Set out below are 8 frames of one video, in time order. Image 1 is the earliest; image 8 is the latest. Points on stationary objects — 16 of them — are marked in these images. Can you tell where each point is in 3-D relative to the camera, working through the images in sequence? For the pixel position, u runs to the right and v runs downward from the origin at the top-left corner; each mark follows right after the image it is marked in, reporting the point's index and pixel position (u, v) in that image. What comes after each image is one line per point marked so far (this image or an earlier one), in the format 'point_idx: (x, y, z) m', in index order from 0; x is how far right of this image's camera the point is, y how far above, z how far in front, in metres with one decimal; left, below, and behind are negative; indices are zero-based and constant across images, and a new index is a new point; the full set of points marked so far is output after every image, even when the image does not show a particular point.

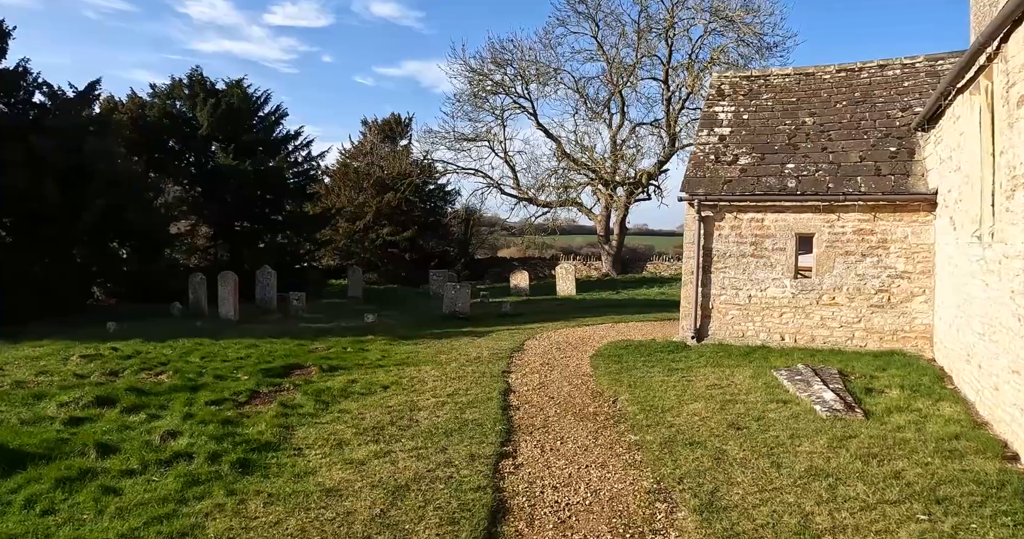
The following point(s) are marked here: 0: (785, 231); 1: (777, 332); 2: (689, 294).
0: (+4.7, +0.7, +13.4) m
1: (+4.6, -1.1, +13.5) m
2: (+3.1, -0.4, +13.9) m
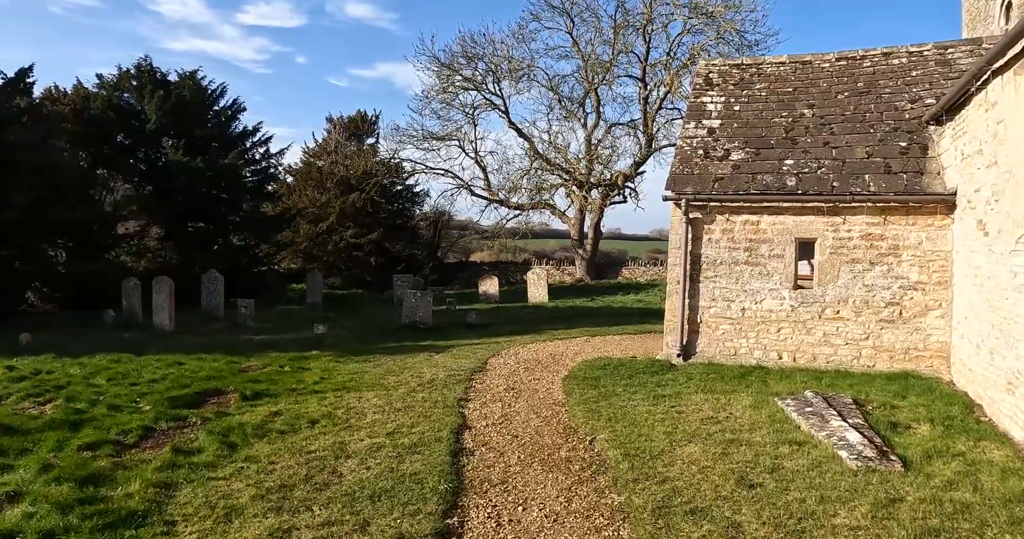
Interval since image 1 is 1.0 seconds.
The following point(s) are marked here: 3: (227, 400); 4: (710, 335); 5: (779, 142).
0: (+4.1, +0.5, +11.9) m
1: (+4.0, -1.2, +12.0) m
2: (+2.6, -0.6, +12.3) m
3: (-3.4, -1.6, +9.4) m
4: (+3.1, -1.0, +12.2) m
5: (+4.3, +2.1, +12.7) m
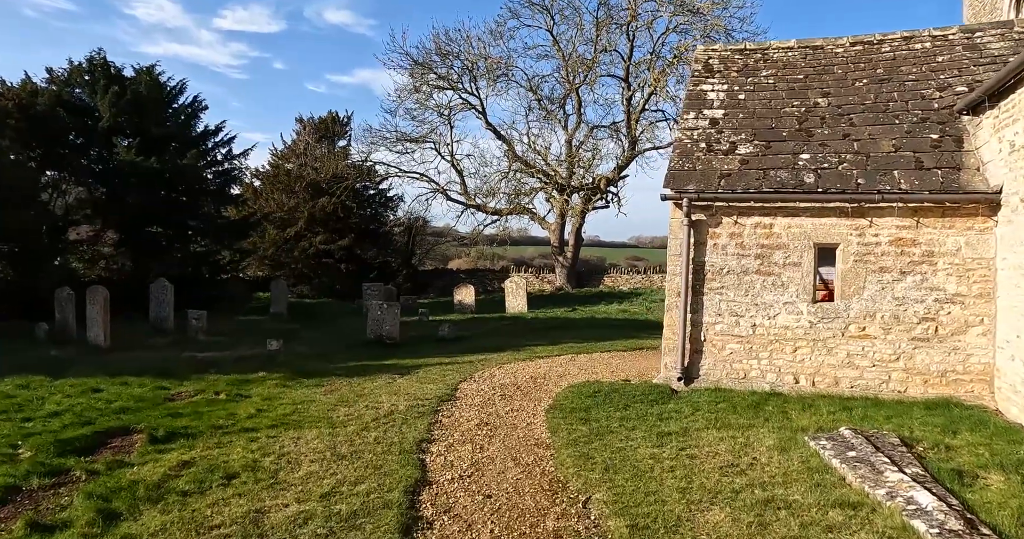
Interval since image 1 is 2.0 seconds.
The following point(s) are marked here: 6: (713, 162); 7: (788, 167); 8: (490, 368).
0: (+3.8, +0.4, +10.3) m
1: (+3.7, -1.3, +10.4) m
2: (+2.2, -0.7, +10.6) m
3: (-3.7, -1.7, +7.6) m
4: (+2.7, -1.2, +10.5) m
5: (+4.0, +1.9, +11.1) m
6: (+2.8, +1.5, +10.8) m
7: (+3.7, +1.4, +10.5) m
8: (-0.3, -1.5, +11.6) m
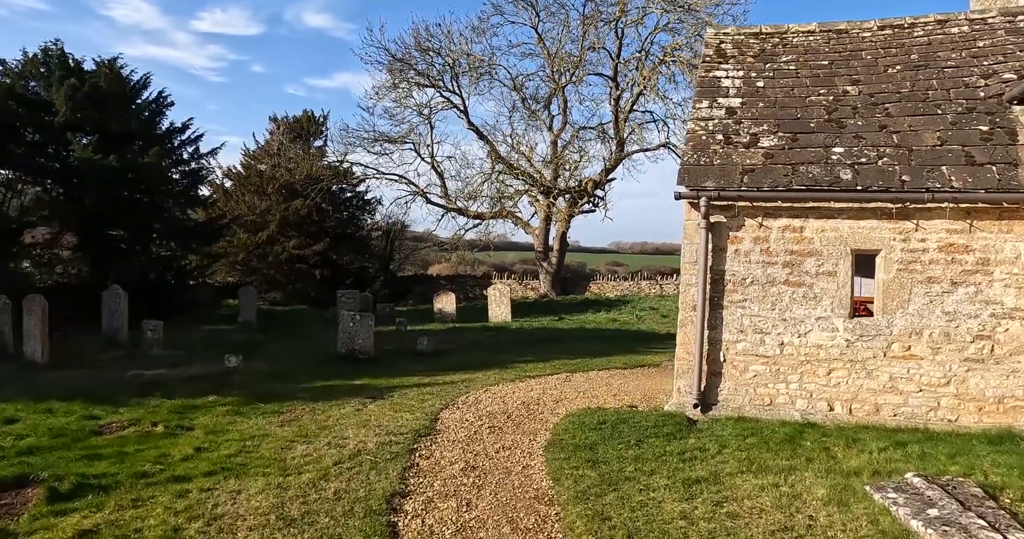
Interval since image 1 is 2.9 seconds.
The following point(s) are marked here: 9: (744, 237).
0: (+3.7, +0.3, +8.9) m
1: (+3.6, -1.5, +9.0) m
2: (+2.1, -0.8, +9.2) m
3: (-3.7, -1.8, +6.0) m
4: (+2.6, -1.3, +9.1) m
5: (+3.9, +1.8, +9.8) m
6: (+2.7, +1.4, +9.4) m
7: (+3.6, +1.3, +9.1) m
8: (-0.5, -1.6, +10.1) m
9: (+2.7, +0.4, +9.1) m
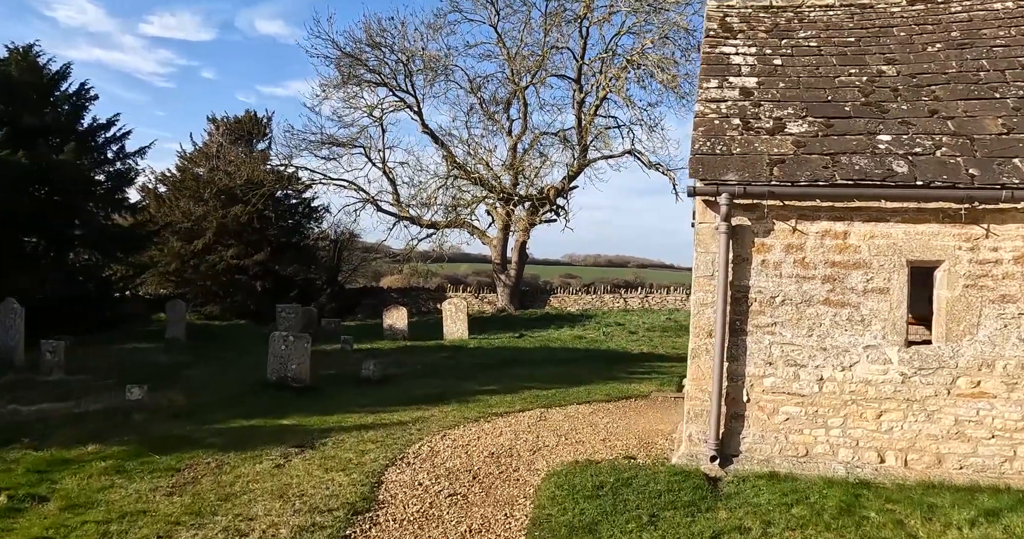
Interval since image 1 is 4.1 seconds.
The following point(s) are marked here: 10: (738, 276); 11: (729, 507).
0: (+3.4, +0.1, +7.1) m
1: (+3.3, -1.6, +7.1) m
2: (+1.8, -1.0, +7.3) m
3: (-3.8, -1.8, +3.7) m
4: (+2.3, -1.4, +7.2) m
5: (+3.5, +1.6, +8.0) m
6: (+2.4, +1.2, +7.5) m
7: (+3.3, +1.1, +7.3) m
8: (-0.8, -1.7, +8.0) m
9: (+2.4, +0.2, +7.2) m
10: (+2.1, -0.1, +7.3) m
11: (+1.7, -1.8, +6.1) m
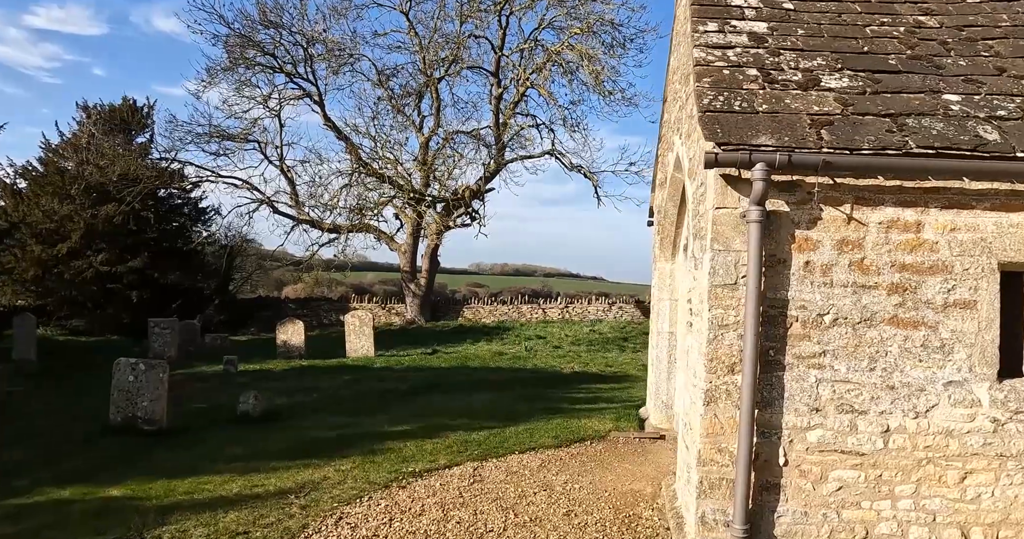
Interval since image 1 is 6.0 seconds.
0: (+3.0, +0.1, +5.1) m
1: (+2.9, -1.6, +5.1) m
2: (+1.4, -1.0, +5.0) m
3: (-3.8, -1.8, +0.8) m
4: (+1.9, -1.5, +5.1) m
5: (+3.0, +1.6, +6.0) m
6: (+1.9, +1.2, +5.4) m
7: (+2.9, +1.1, +5.3) m
8: (-1.3, -1.8, +5.5) m
9: (+2.0, +0.2, +5.1) m
10: (+1.7, -0.1, +5.1) m
11: (+1.4, -1.8, +3.8) m
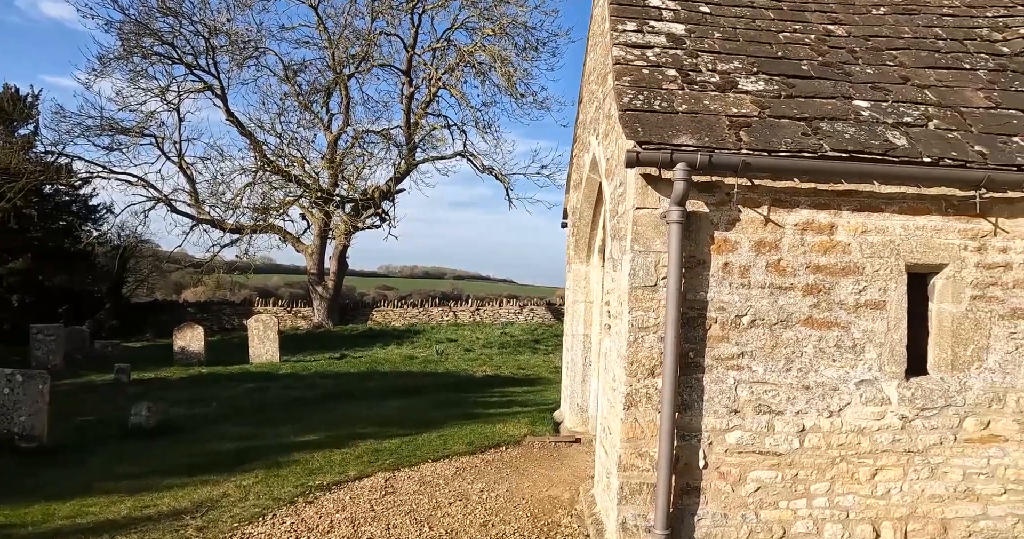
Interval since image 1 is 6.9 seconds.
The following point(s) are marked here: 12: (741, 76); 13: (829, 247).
0: (+2.5, +0.1, +5.2) m
1: (+2.3, -1.7, +5.1) m
2: (+0.9, -1.0, +5.0) m
3: (-3.8, -1.8, +0.2) m
4: (+1.4, -1.5, +5.0) m
5: (+2.4, +1.6, +6.1) m
6: (+1.3, +1.2, +5.4) m
7: (+2.3, +1.1, +5.4) m
8: (-1.9, -1.8, +5.1) m
9: (+1.5, +0.2, +5.1) m
10: (+1.2, -0.1, +5.0) m
11: (+1.0, -1.8, +3.7) m
12: (+1.7, +1.5, +5.9) m
13: (+2.1, +0.1, +5.1) m
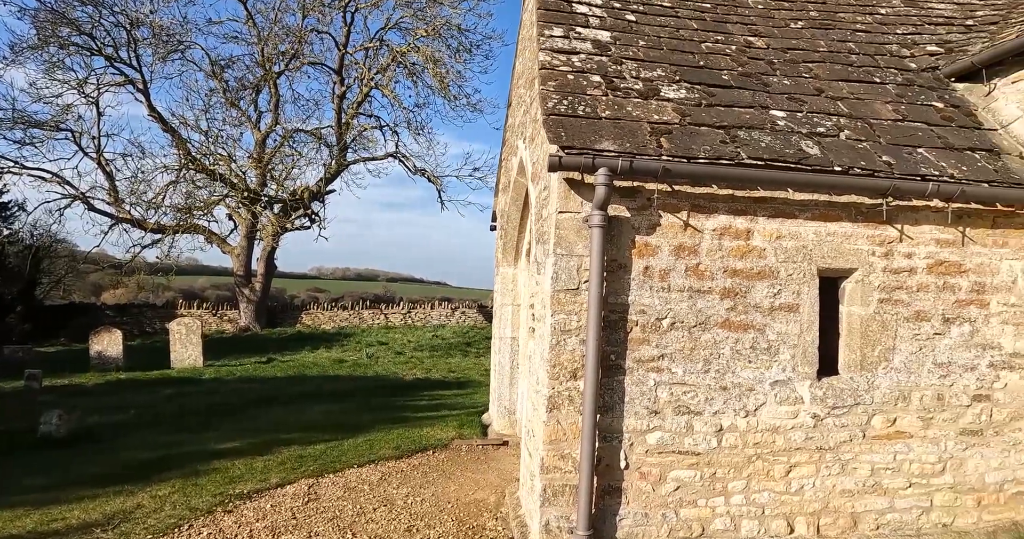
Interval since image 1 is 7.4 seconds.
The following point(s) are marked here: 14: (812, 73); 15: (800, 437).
0: (+2.0, 0.0, +5.4) m
1: (+1.8, -1.7, +5.3) m
2: (+0.4, -1.0, +5.0) m
3: (-3.8, -1.8, -0.1) m
4: (+0.9, -1.5, +5.1) m
5: (+1.8, +1.6, +6.3) m
6: (+0.8, +1.1, +5.5) m
7: (+1.8, +1.0, +5.6) m
8: (-2.4, -1.8, +4.9) m
9: (+1.0, +0.2, +5.2) m
10: (+0.7, -0.1, +5.1) m
11: (+0.6, -1.9, +3.8) m
12: (+1.1, +1.4, +6.0) m
13: (+1.6, +0.1, +5.3) m
14: (+2.6, +1.7, +6.7) m
15: (+2.0, -1.1, +5.3) m
